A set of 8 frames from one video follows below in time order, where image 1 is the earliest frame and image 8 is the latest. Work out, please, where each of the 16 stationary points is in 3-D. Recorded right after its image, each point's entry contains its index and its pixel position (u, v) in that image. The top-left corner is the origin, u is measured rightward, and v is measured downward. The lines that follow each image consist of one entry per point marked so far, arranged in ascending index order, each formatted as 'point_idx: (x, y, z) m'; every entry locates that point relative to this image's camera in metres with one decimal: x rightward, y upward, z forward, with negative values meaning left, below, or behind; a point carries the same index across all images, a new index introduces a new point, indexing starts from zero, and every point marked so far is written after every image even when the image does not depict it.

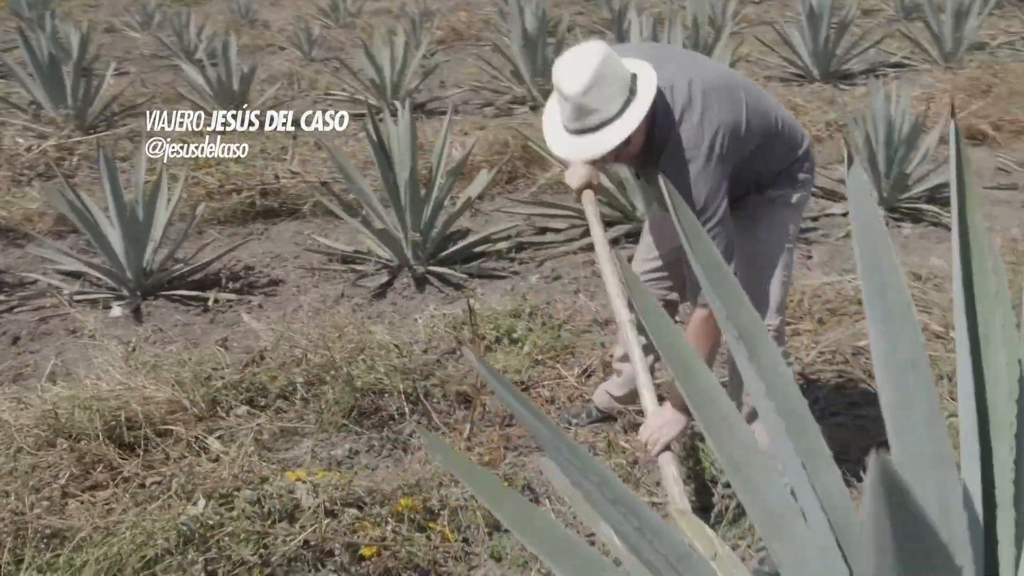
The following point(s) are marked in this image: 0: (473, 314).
0: (-0.1, -0.1, +2.9) m
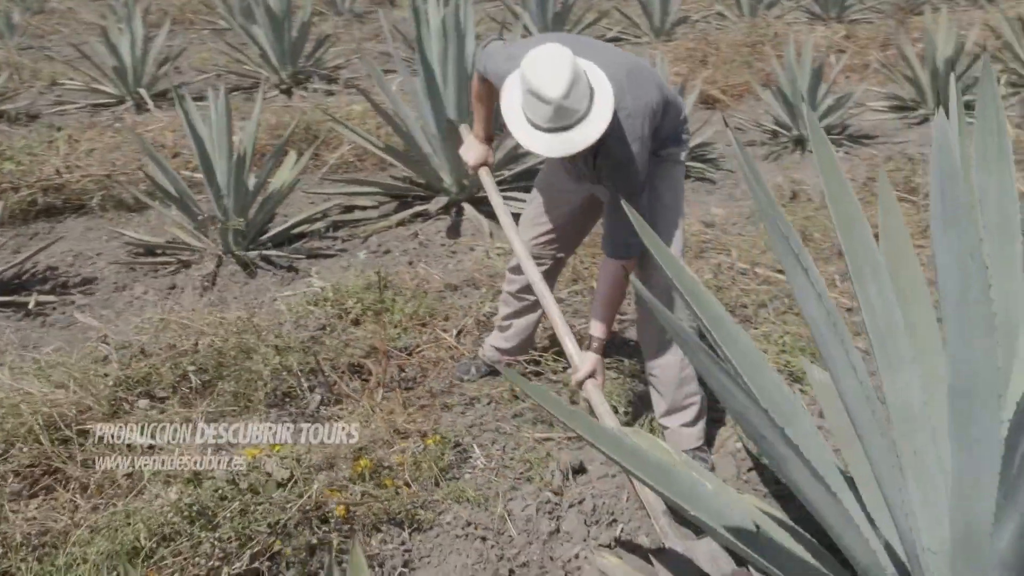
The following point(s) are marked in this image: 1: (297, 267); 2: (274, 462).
0: (-0.5, 0.0, +2.9) m
1: (-0.7, +0.1, +3.4) m
2: (-0.4, -0.3, +1.9) m
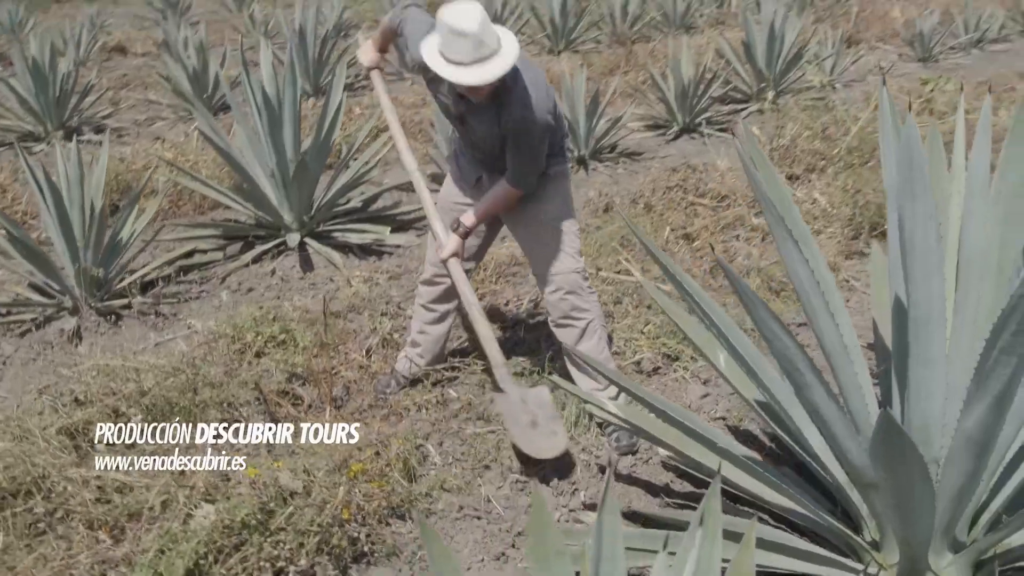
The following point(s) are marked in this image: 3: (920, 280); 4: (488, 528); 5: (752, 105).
0: (-0.8, -0.1, +3.1) m
1: (-1.1, -0.1, +3.5) m
2: (-0.4, -0.4, +2.1) m
3: (+0.6, 0.0, +1.6) m
4: (0.0, -0.5, +2.1) m
5: (+1.3, +1.0, +6.2) m
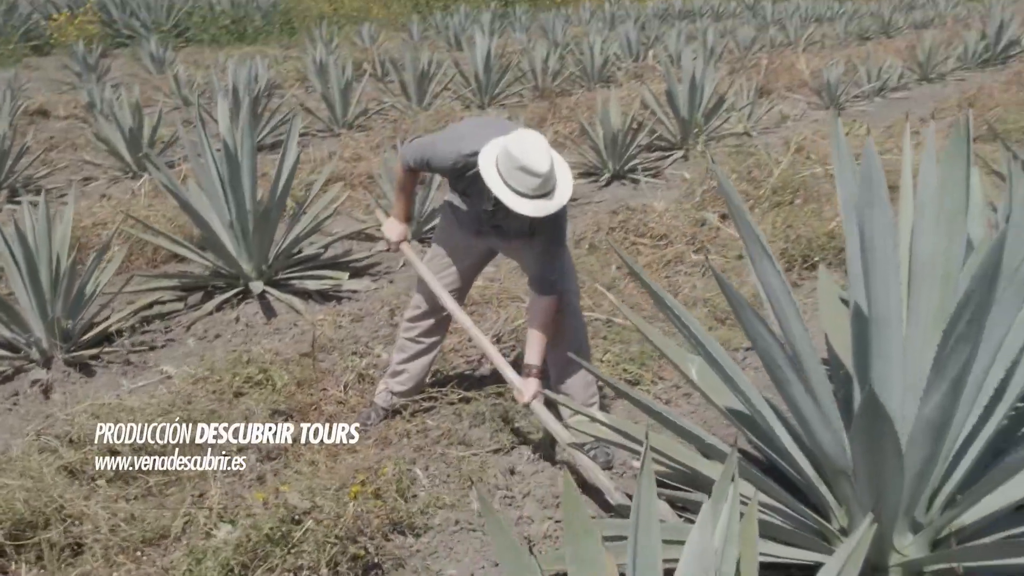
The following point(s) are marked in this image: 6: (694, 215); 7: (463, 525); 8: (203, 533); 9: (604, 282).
0: (-0.9, -0.2, +3.1) m
1: (-1.2, -0.2, +3.5) m
2: (-0.4, -0.4, +2.2) m
3: (+0.6, 0.0, +1.9) m
4: (0.0, -0.5, +2.3) m
5: (+1.0, +0.8, +6.5) m
6: (+0.8, +0.3, +4.7) m
7: (-0.1, -0.5, +2.3) m
8: (-0.6, -0.5, +2.0) m
9: (+0.3, 0.0, +4.0) m
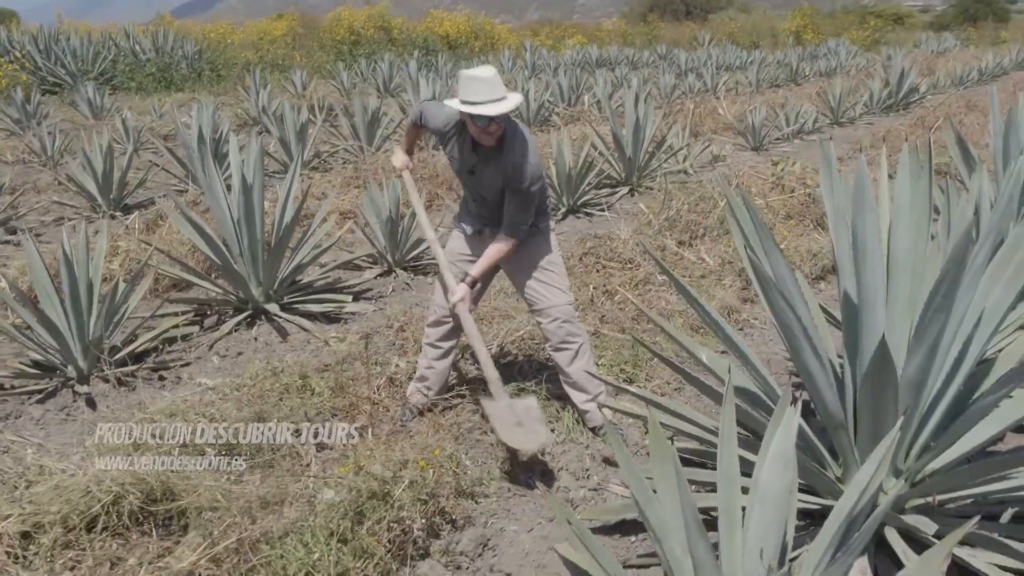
0: (-0.8, -0.3, +3.5) m
1: (-1.2, -0.3, +3.8) m
2: (-0.3, -0.4, +2.6) m
3: (+0.8, 0.0, +2.3) m
4: (+0.1, -0.5, +2.7) m
5: (+0.7, +0.6, +7.0) m
6: (+0.7, +0.2, +5.2) m
7: (0.0, -0.5, +2.7) m
8: (-0.4, -0.5, +2.4) m
9: (+0.3, -0.1, +4.5) m
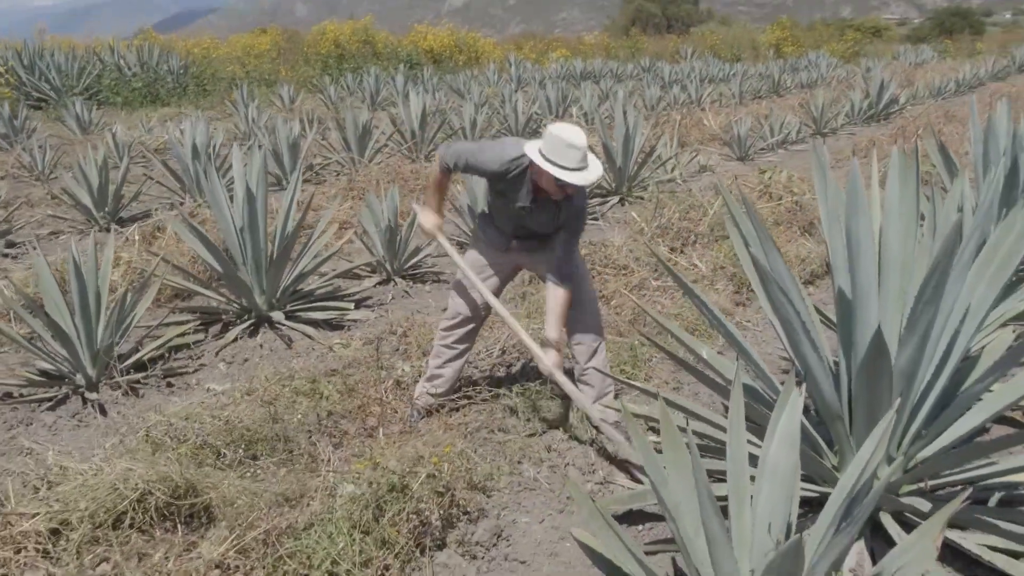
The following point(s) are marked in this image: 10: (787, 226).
0: (-0.8, -0.3, +3.6) m
1: (-1.2, -0.3, +3.9) m
2: (-0.3, -0.4, +2.7) m
3: (+0.8, 0.0, +2.4) m
4: (+0.1, -0.5, +2.8) m
5: (+0.7, +0.6, +7.1) m
6: (+0.6, +0.2, +5.3) m
7: (0.0, -0.5, +2.8) m
8: (-0.4, -0.5, +2.5) m
9: (+0.3, -0.1, +4.6) m
10: (+1.5, +0.3, +6.1) m
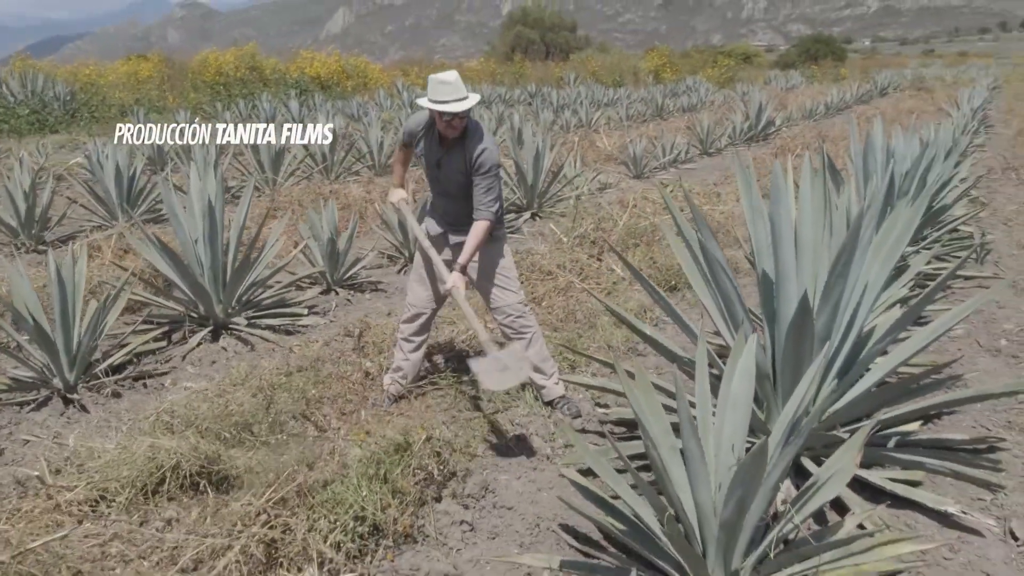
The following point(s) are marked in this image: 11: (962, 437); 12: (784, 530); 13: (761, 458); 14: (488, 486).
0: (-1.0, -0.3, +3.9) m
1: (-1.4, -0.4, +4.2) m
2: (-0.4, -0.4, +3.0) m
3: (+0.7, +0.1, +2.9) m
4: (0.0, -0.5, +3.2) m
5: (+0.1, +0.5, +7.6) m
6: (+0.3, +0.2, +5.7) m
7: (0.0, -0.5, +3.2) m
8: (-0.5, -0.4, +2.8) m
9: (0.0, -0.1, +5.0) m
10: (+1.1, +0.3, +6.7) m
11: (+1.3, -0.4, +3.2) m
12: (+0.6, -0.5, +2.5) m
13: (+0.5, -0.3, +2.0) m
14: (-0.1, -0.5, +2.9) m
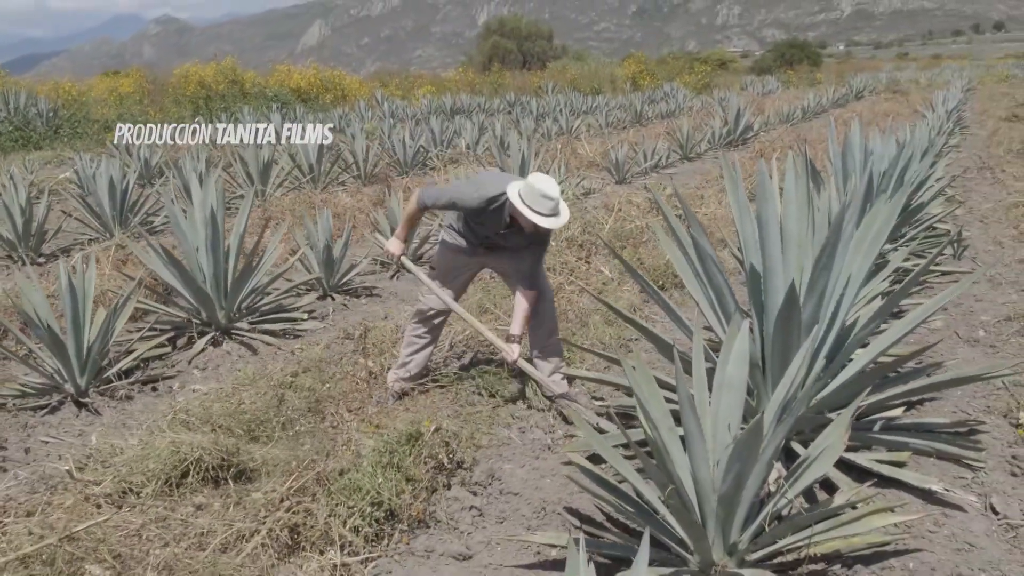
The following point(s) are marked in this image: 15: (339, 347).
0: (-1.0, -0.3, +4.0) m
1: (-1.4, -0.4, +4.3) m
2: (-0.3, -0.4, +3.2) m
3: (+0.7, +0.1, +3.1) m
4: (0.0, -0.5, +3.3) m
5: (0.0, +0.5, +7.7) m
6: (+0.3, +0.1, +5.9) m
7: (0.0, -0.5, +3.3) m
8: (-0.4, -0.4, +3.0) m
9: (0.0, -0.1, +5.1) m
10: (+1.0, +0.3, +6.9) m
11: (+1.3, -0.4, +3.3) m
12: (+0.6, -0.5, +2.6) m
13: (+0.5, -0.3, +2.2) m
14: (0.0, -0.5, +3.1) m
15: (-0.7, -0.2, +4.7) m
